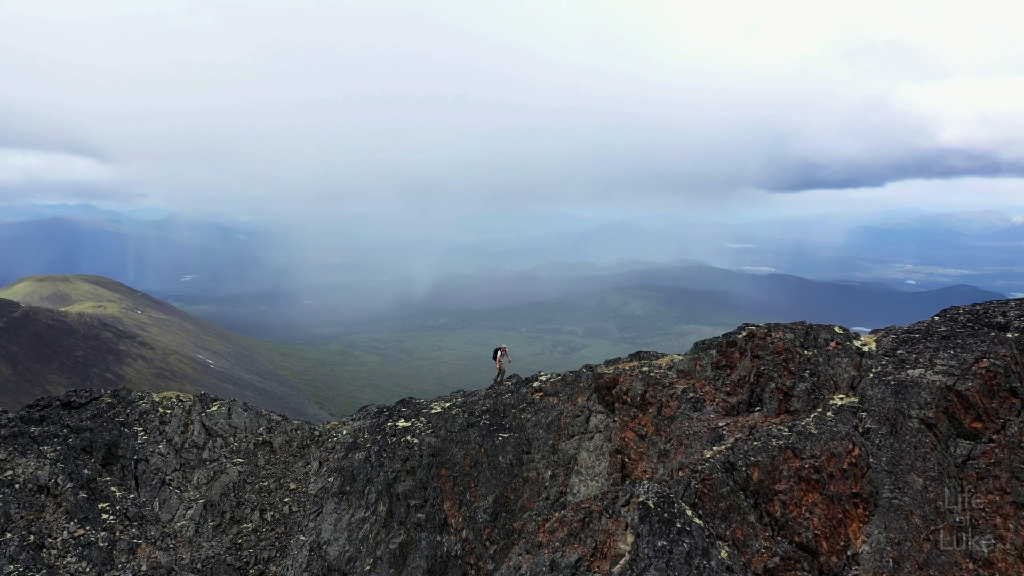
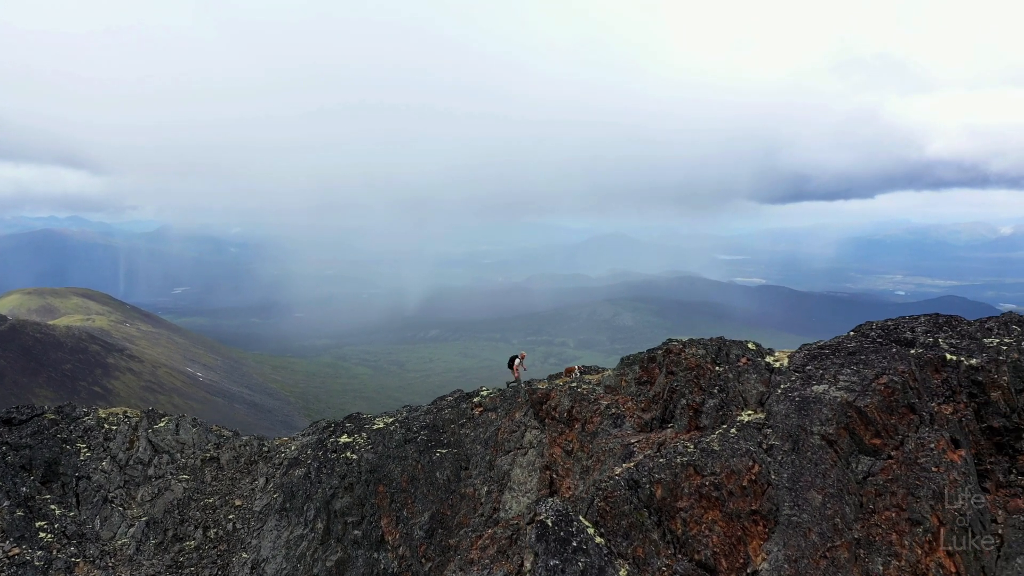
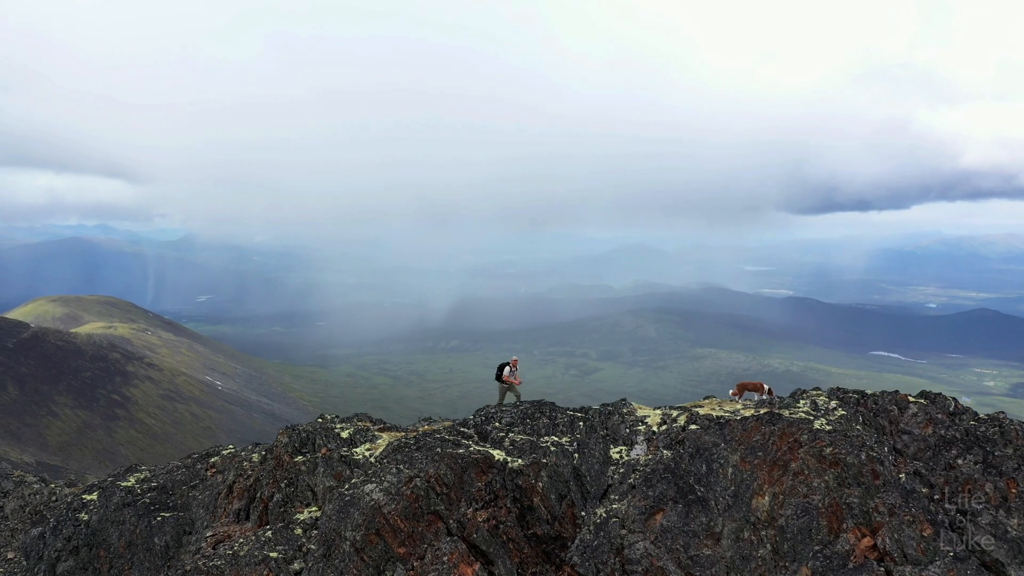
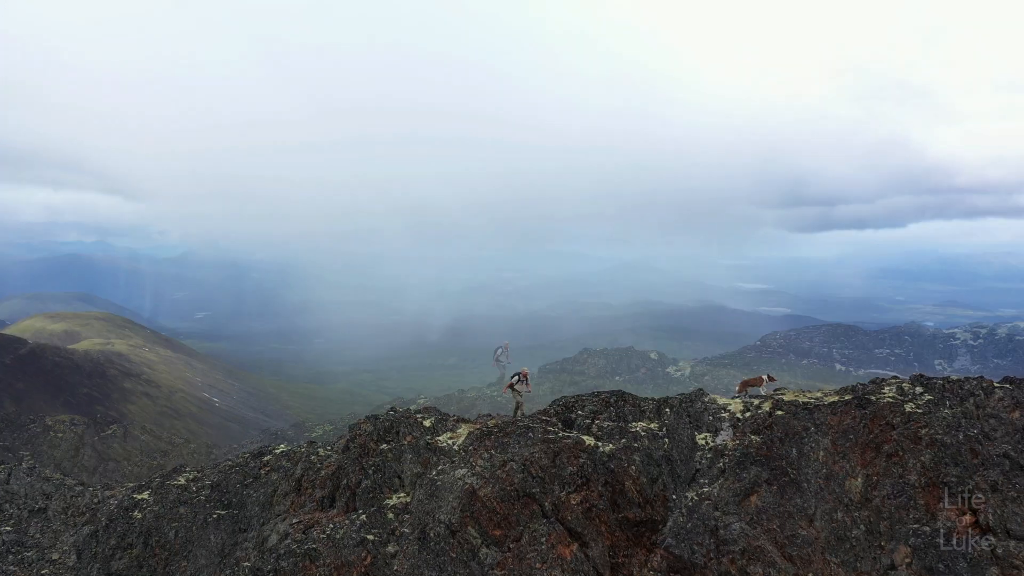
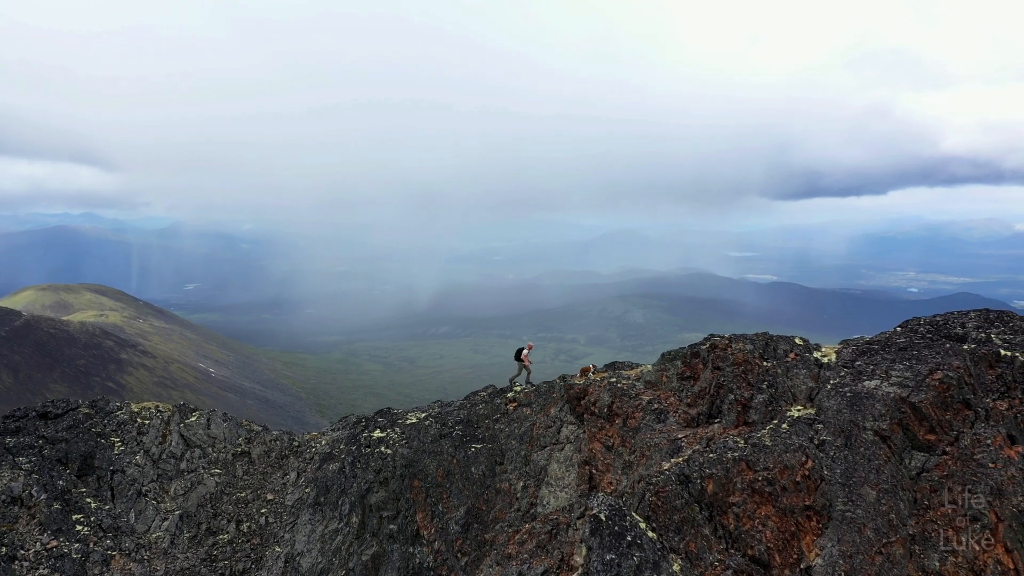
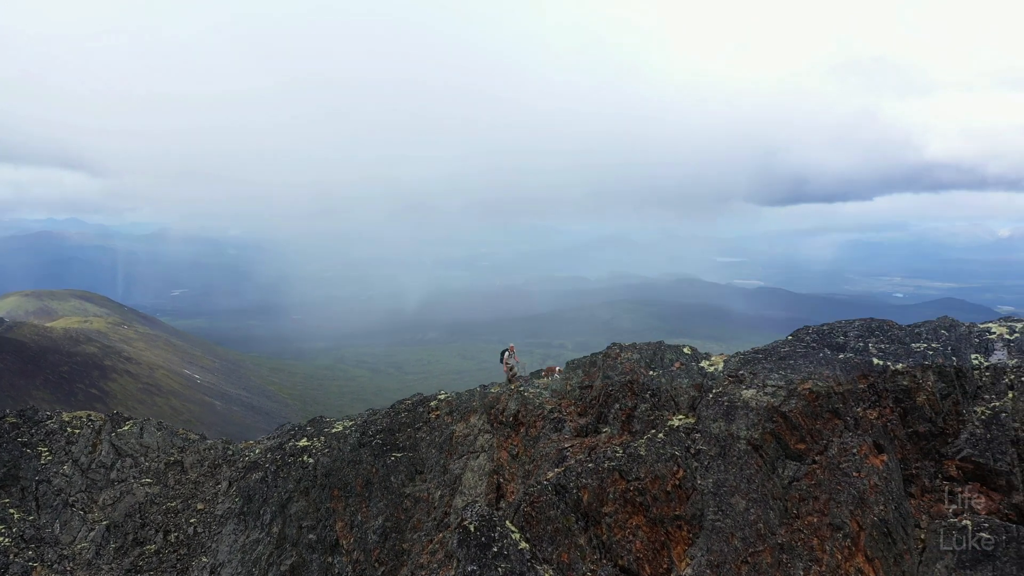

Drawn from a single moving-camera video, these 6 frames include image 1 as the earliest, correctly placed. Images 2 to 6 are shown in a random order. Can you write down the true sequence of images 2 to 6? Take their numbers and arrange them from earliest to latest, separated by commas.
5, 2, 6, 4, 3
